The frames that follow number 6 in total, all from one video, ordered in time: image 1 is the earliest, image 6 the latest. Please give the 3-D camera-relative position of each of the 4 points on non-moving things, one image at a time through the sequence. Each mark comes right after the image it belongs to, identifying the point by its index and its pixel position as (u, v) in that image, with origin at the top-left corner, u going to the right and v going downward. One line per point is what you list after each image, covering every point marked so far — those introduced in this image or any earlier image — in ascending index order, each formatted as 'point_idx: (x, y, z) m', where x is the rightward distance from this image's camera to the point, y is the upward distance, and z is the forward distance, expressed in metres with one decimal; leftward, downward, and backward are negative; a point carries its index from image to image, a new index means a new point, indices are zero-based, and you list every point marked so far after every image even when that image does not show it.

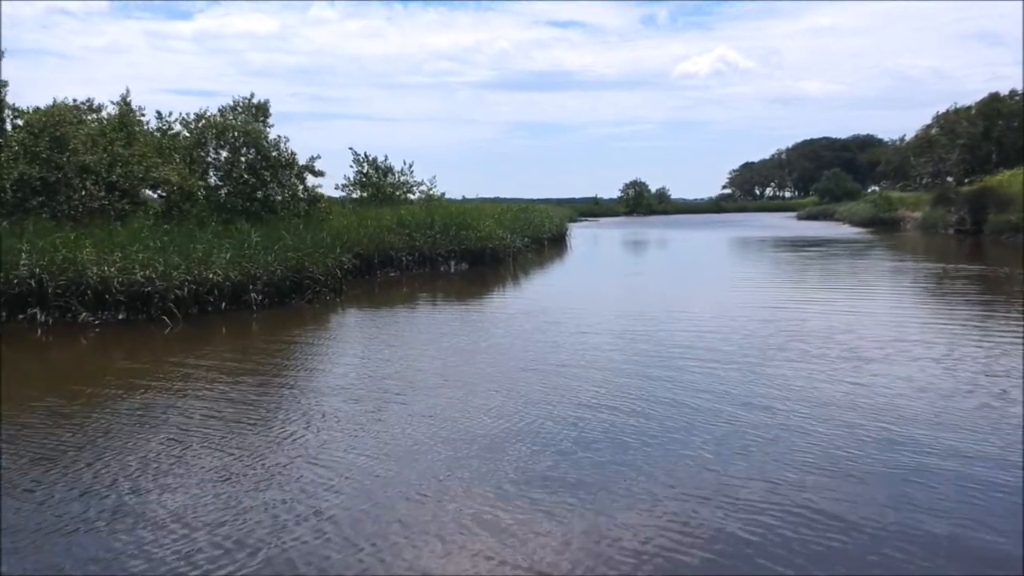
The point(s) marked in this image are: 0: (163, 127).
0: (-11.4, +5.2, +16.9) m
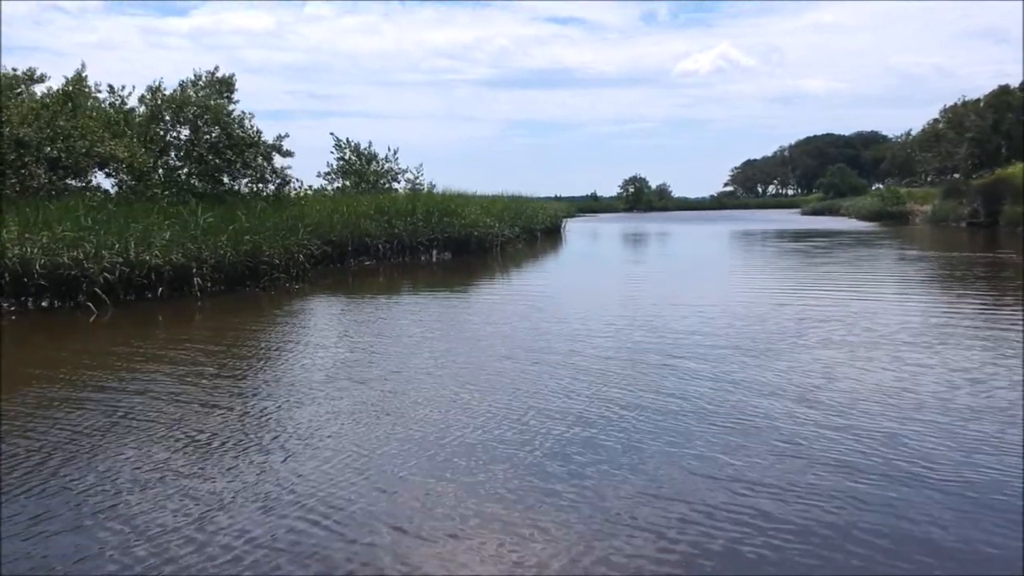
0: (-11.9, +5.6, +15.6) m
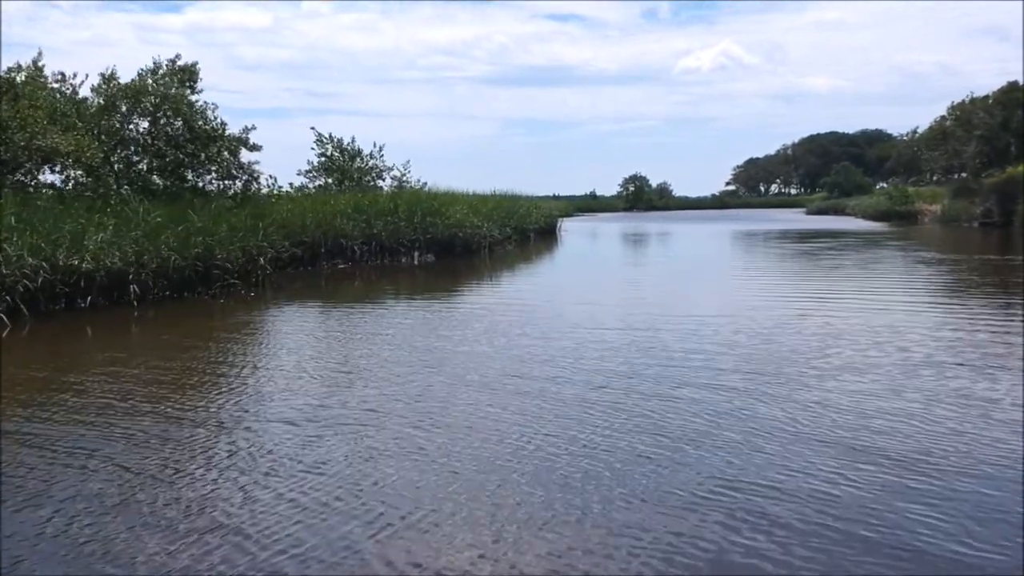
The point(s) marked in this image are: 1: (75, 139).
0: (-12.3, +5.4, +14.4) m
1: (-10.8, +3.6, +12.8) m
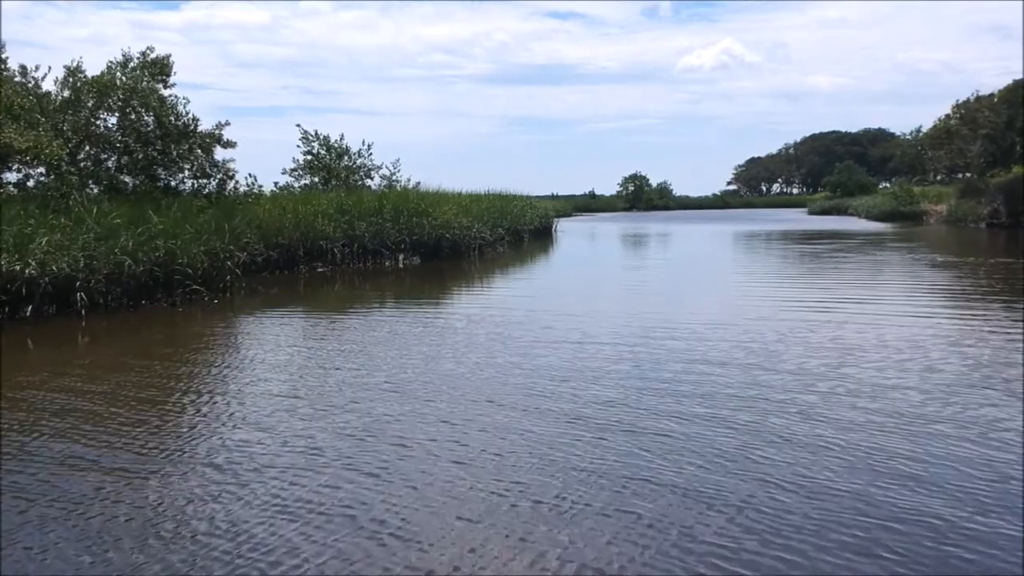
0: (-12.6, +5.3, +13.6) m
1: (-11.1, +3.5, +12.1) m
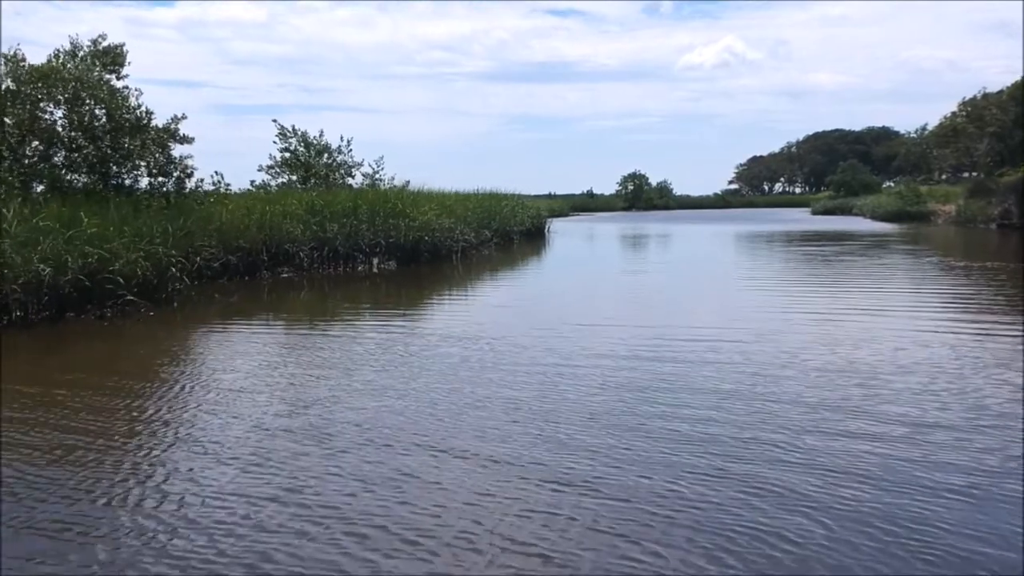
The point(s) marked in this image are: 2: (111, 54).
0: (-13.1, +5.1, +12.5) m
1: (-11.6, +3.3, +11.0) m
2: (-10.4, +6.1, +13.6) m
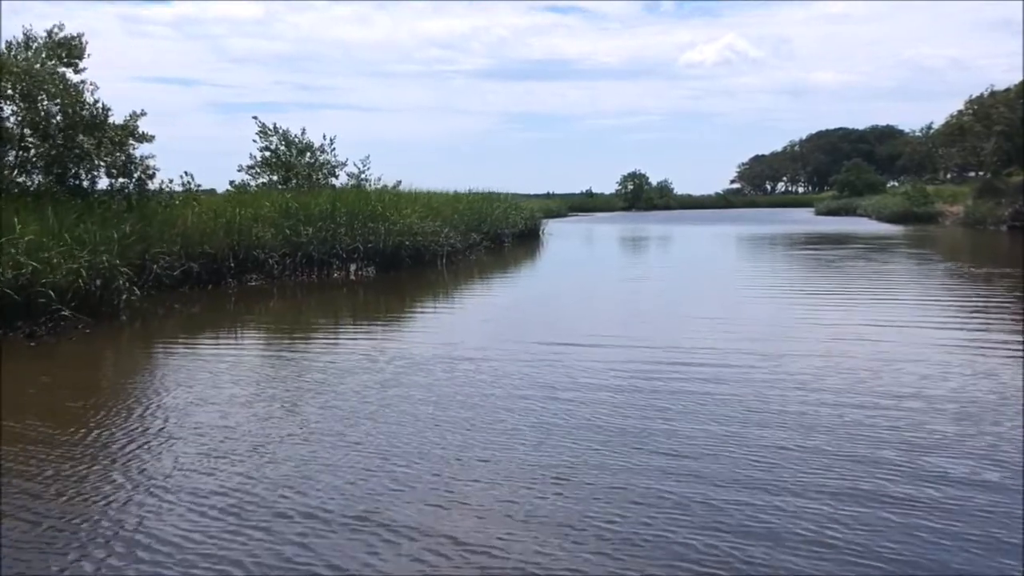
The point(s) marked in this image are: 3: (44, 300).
0: (-13.5, +4.9, +11.6) m
1: (-12.0, +3.1, +10.1) m
2: (-10.7, +5.9, +12.6) m
3: (-7.7, -0.3, +8.5) m
